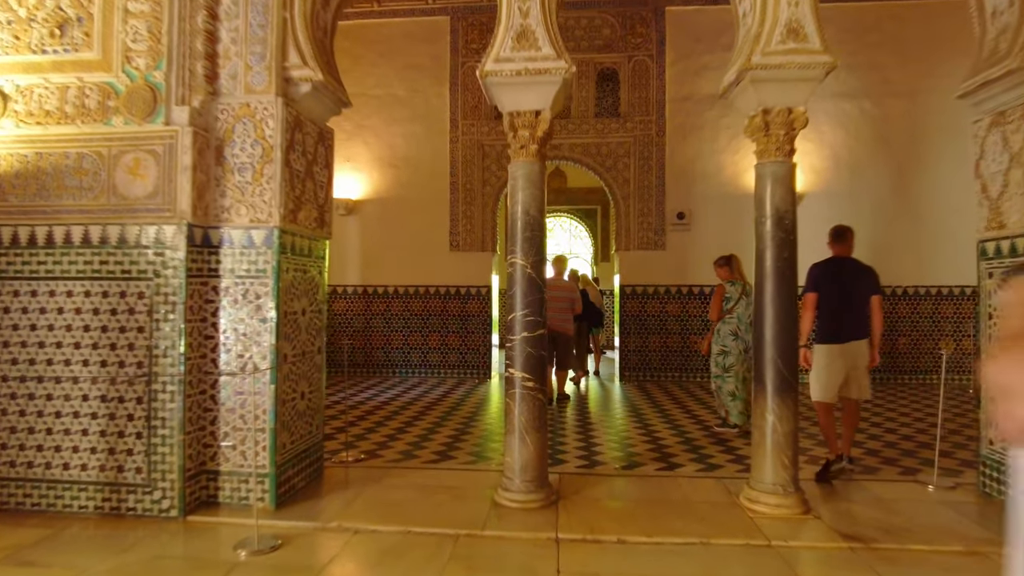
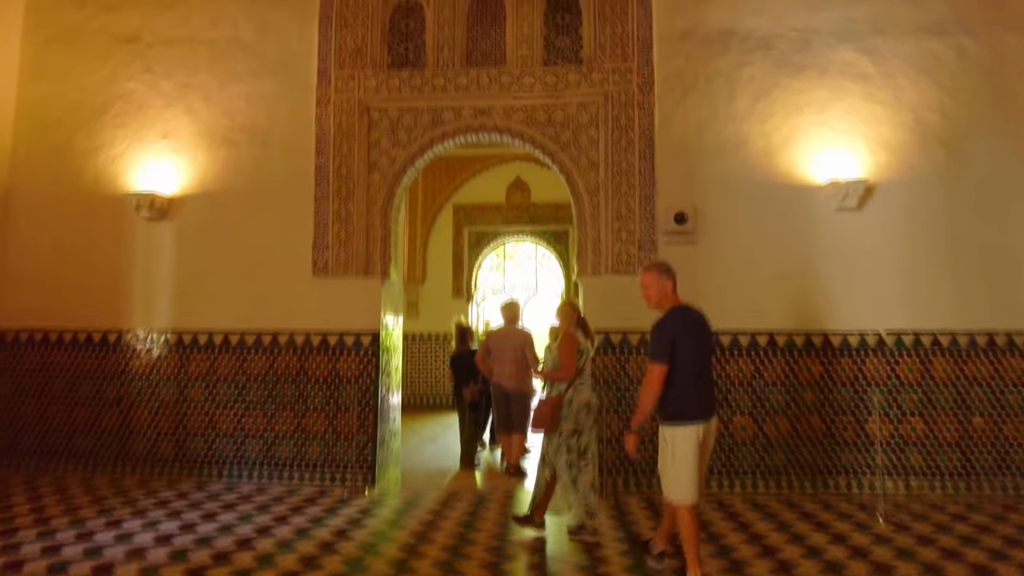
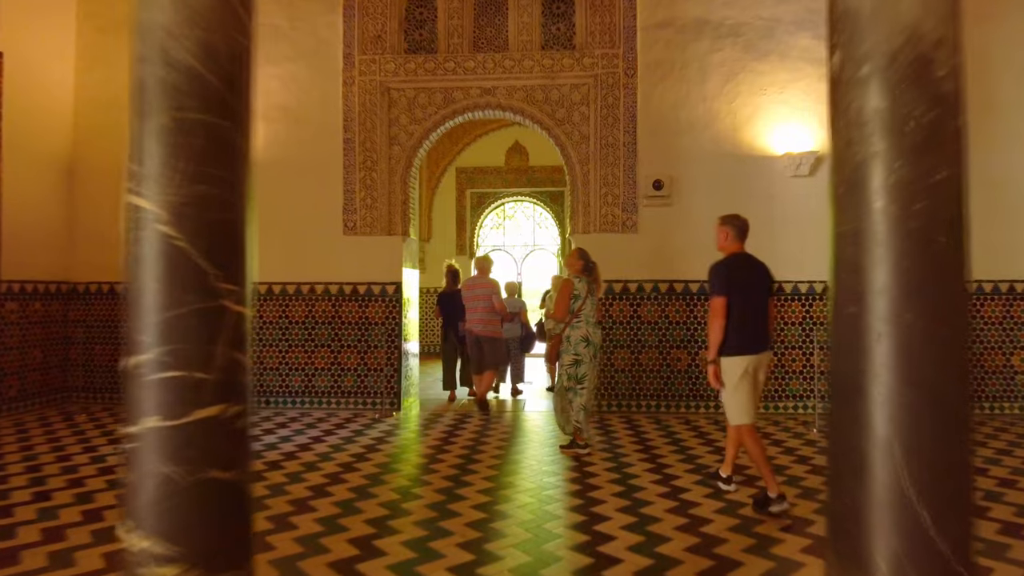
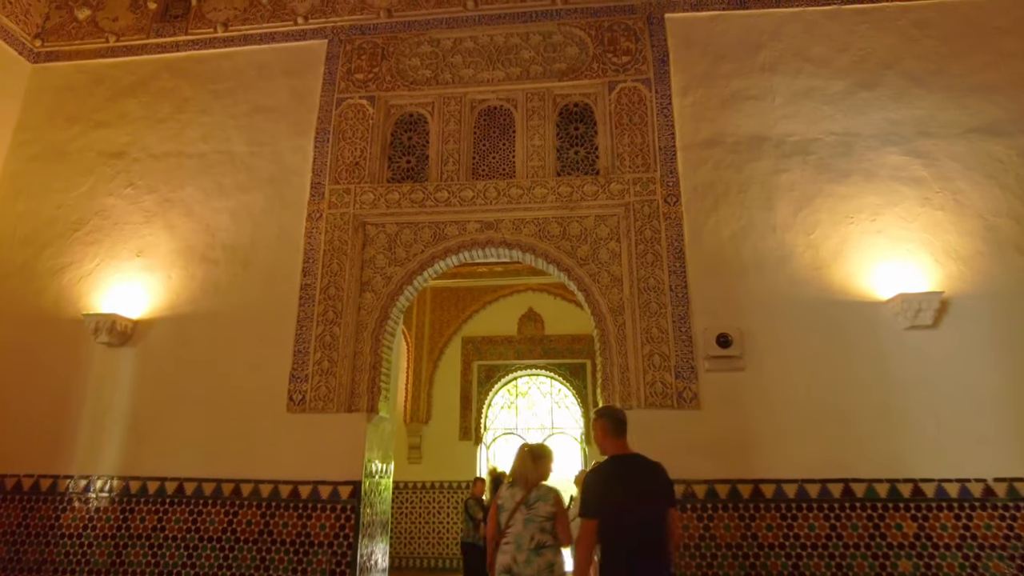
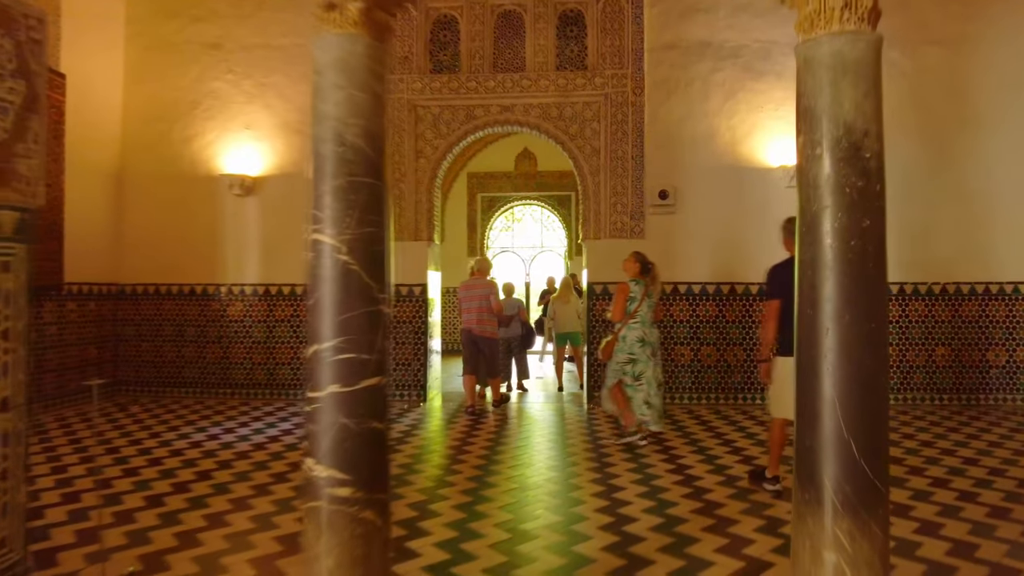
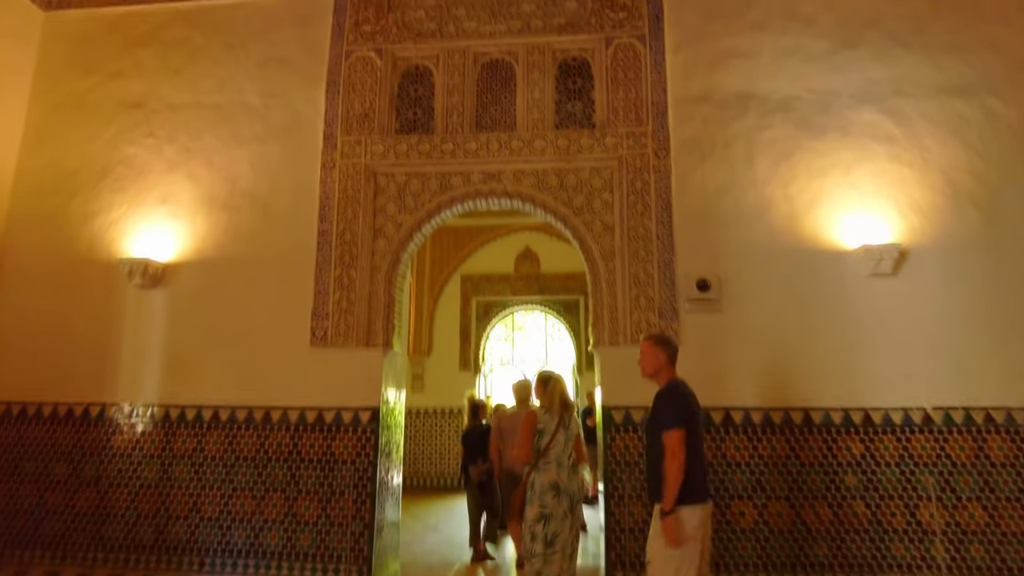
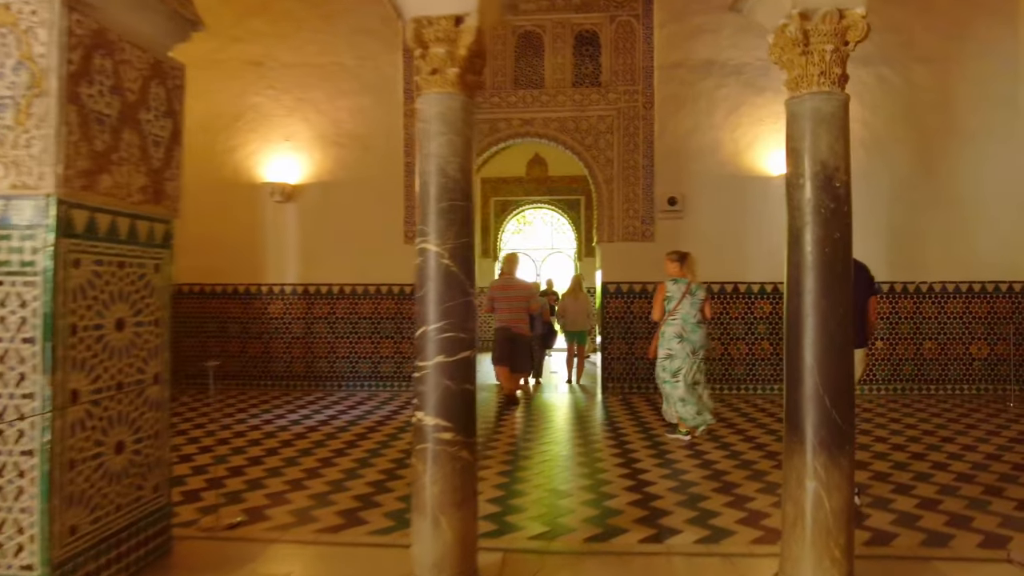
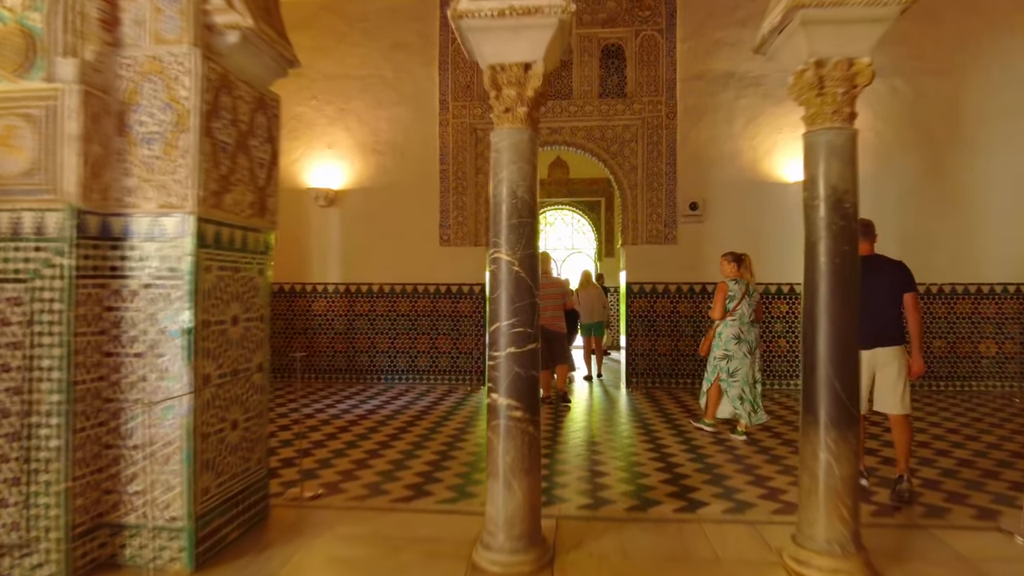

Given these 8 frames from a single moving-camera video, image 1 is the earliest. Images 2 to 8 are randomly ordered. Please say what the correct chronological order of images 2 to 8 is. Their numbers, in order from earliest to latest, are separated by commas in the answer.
8, 7, 5, 3, 2, 6, 4
